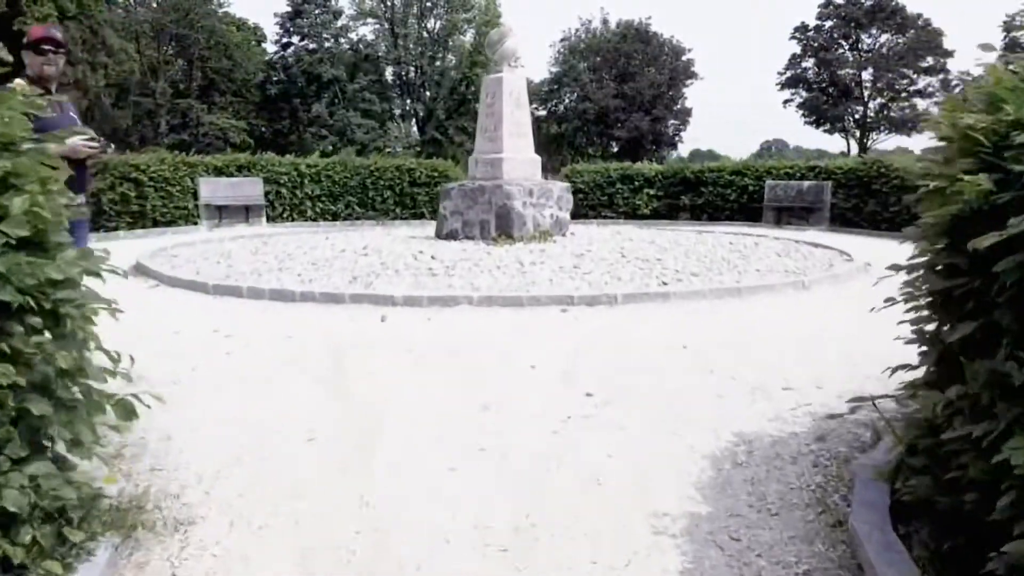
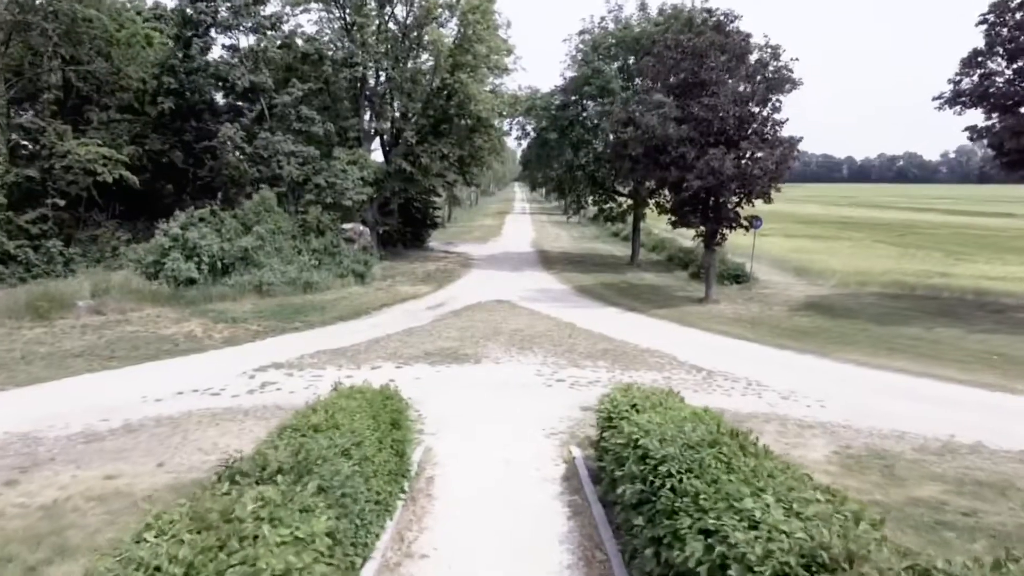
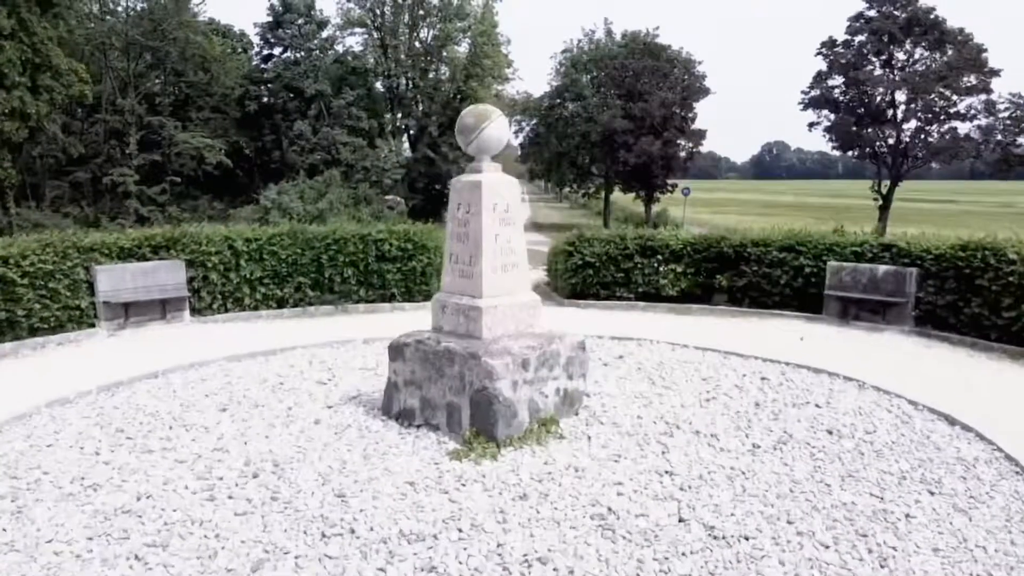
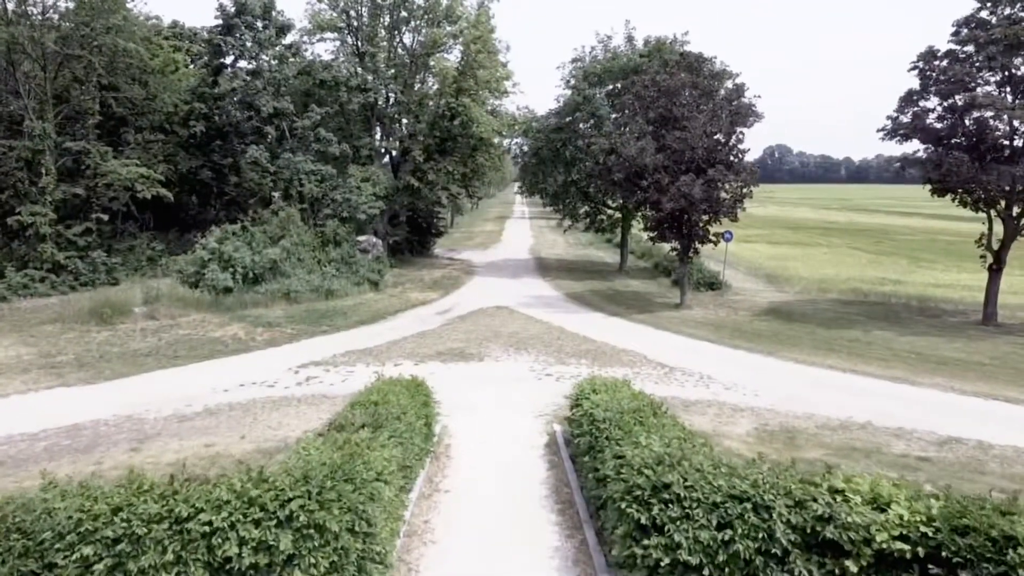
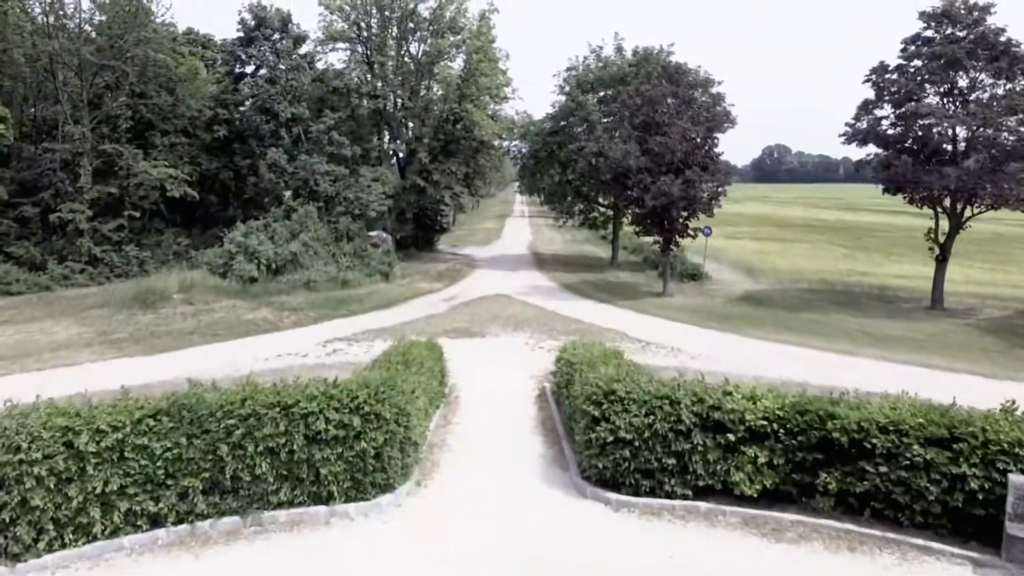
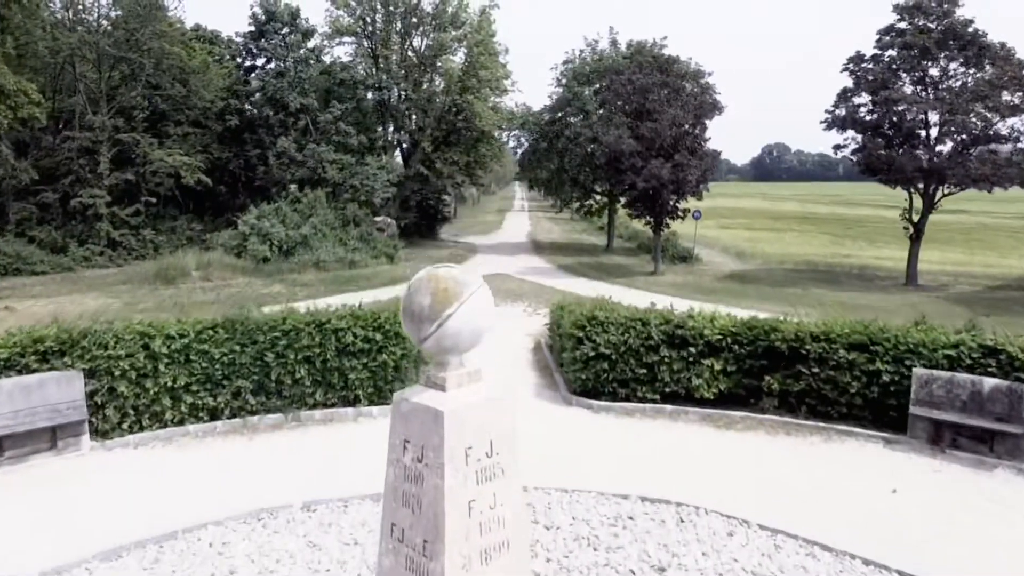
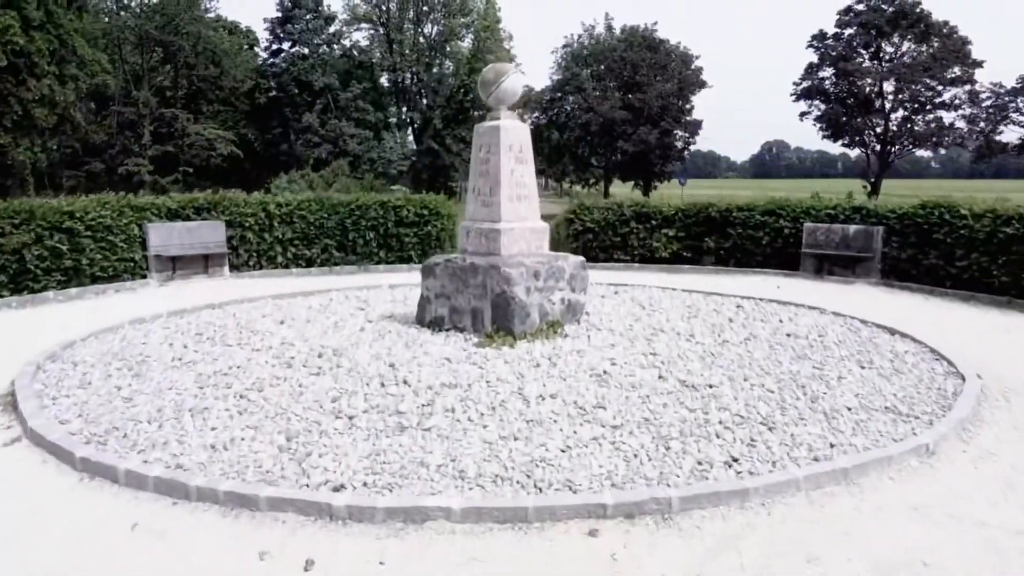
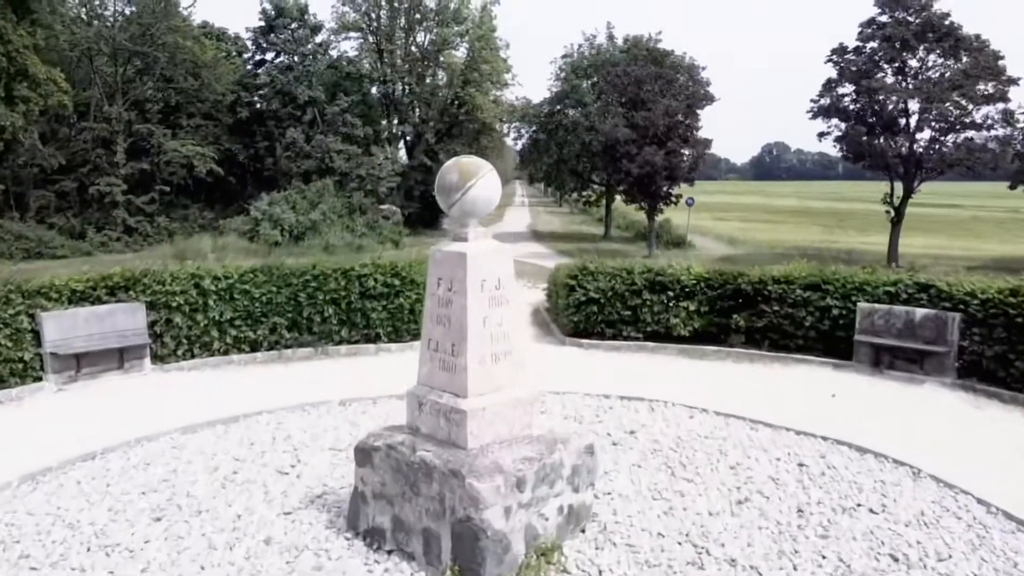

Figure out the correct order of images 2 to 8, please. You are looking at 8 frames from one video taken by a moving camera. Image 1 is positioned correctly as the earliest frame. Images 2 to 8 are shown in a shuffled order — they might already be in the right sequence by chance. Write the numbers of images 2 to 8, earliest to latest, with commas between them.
7, 3, 8, 6, 5, 4, 2
